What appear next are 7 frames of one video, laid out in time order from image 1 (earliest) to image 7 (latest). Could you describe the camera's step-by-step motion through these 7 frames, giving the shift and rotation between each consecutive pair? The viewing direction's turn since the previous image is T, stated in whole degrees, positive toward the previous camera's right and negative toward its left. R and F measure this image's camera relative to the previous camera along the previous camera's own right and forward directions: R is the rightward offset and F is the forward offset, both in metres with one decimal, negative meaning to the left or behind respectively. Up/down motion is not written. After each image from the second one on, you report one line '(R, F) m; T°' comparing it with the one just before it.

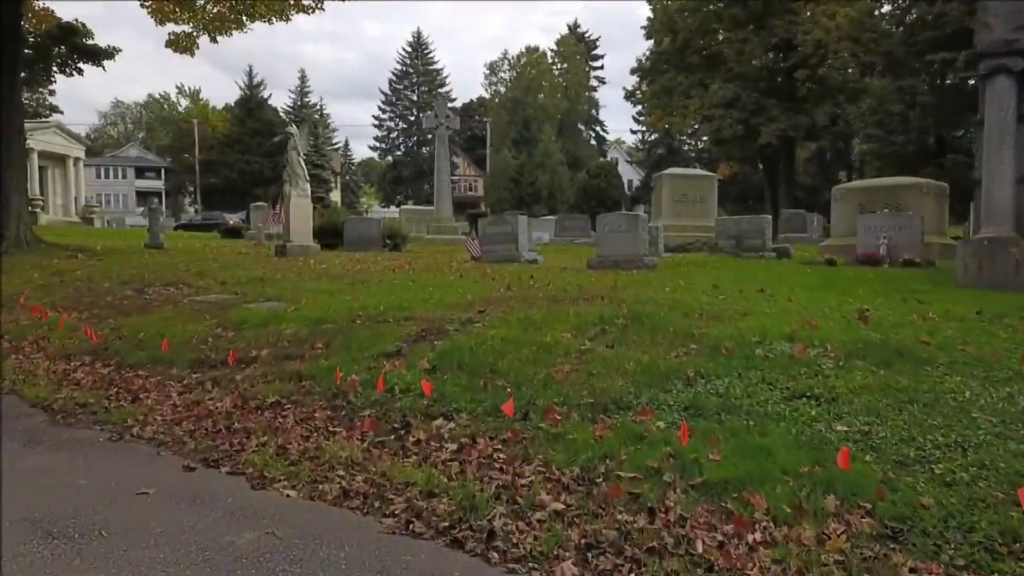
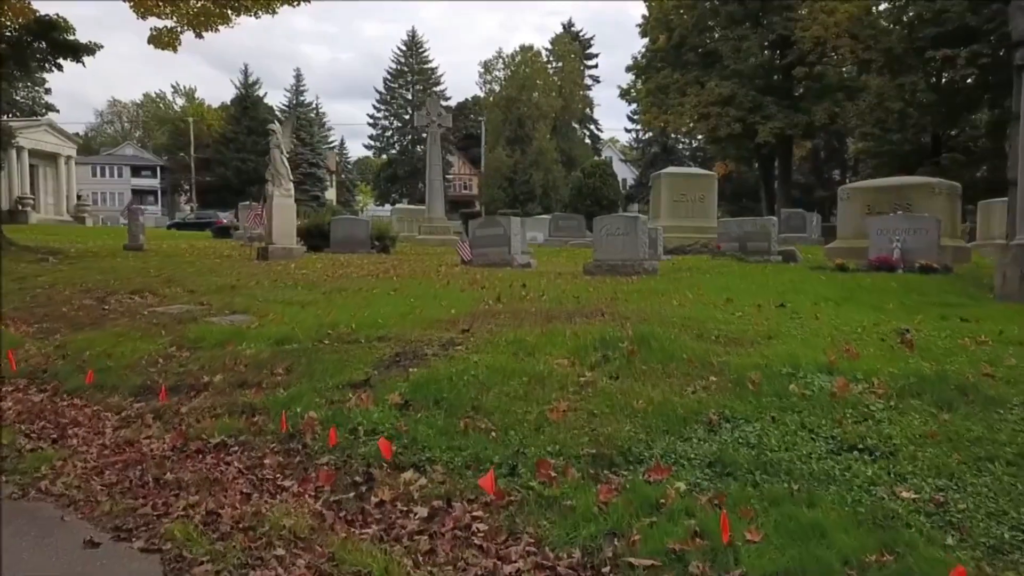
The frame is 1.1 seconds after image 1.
(0.0, +0.8) m; 0°
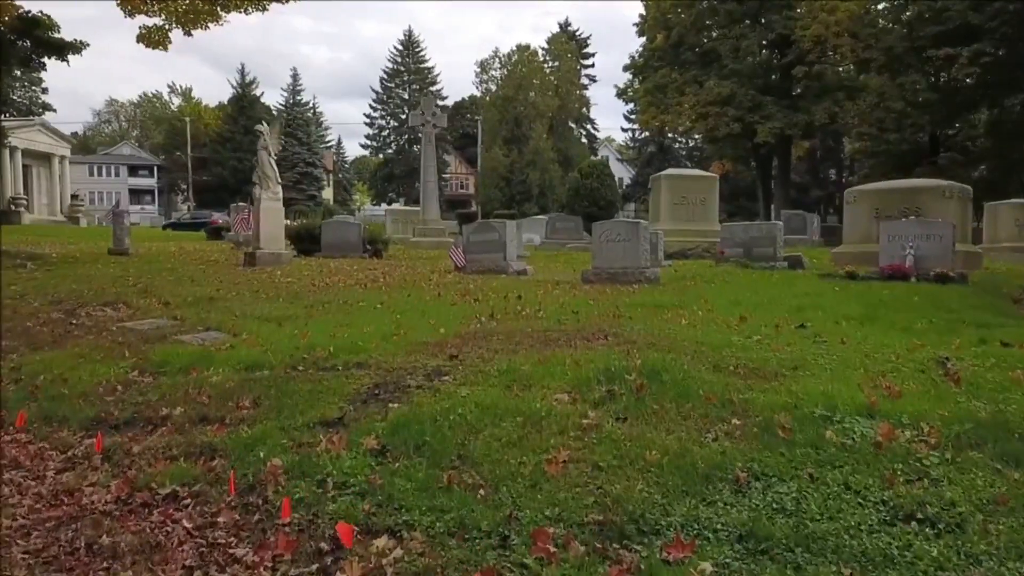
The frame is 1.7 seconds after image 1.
(0.0, +0.6) m; 0°
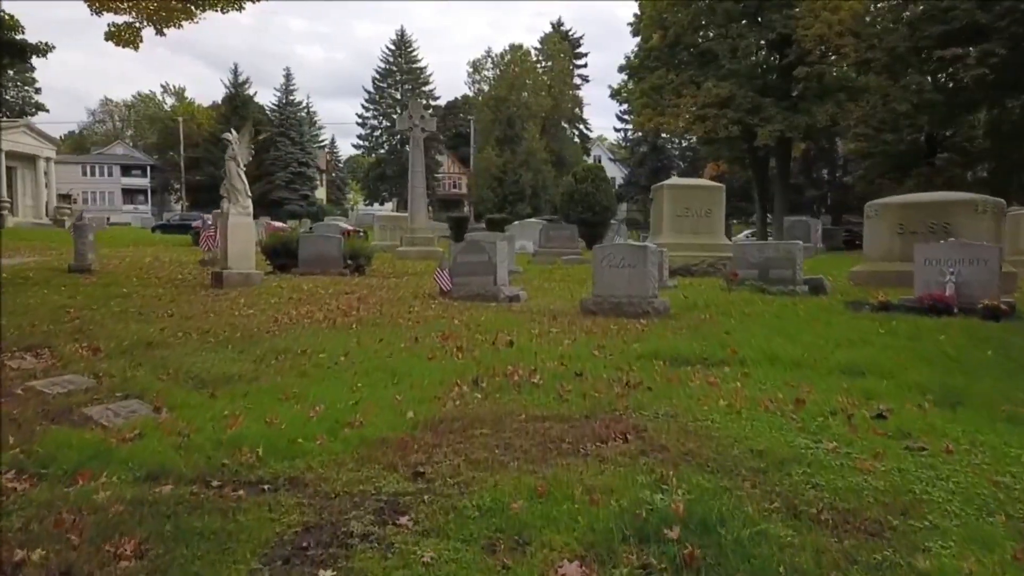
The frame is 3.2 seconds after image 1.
(0.0, +1.4) m; 0°
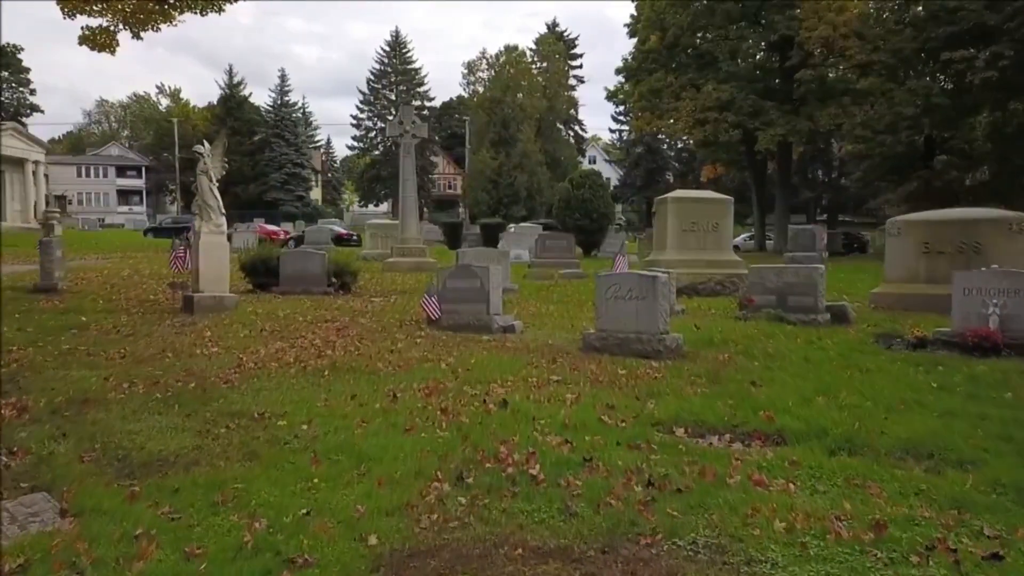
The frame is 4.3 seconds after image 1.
(0.0, +1.1) m; 0°
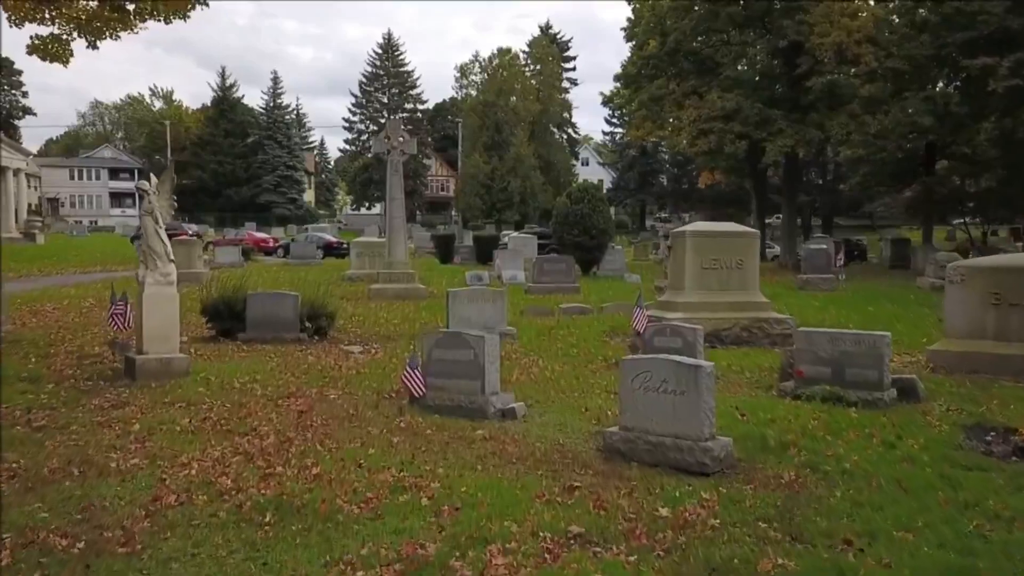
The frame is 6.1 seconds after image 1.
(0.0, +2.1) m; 0°
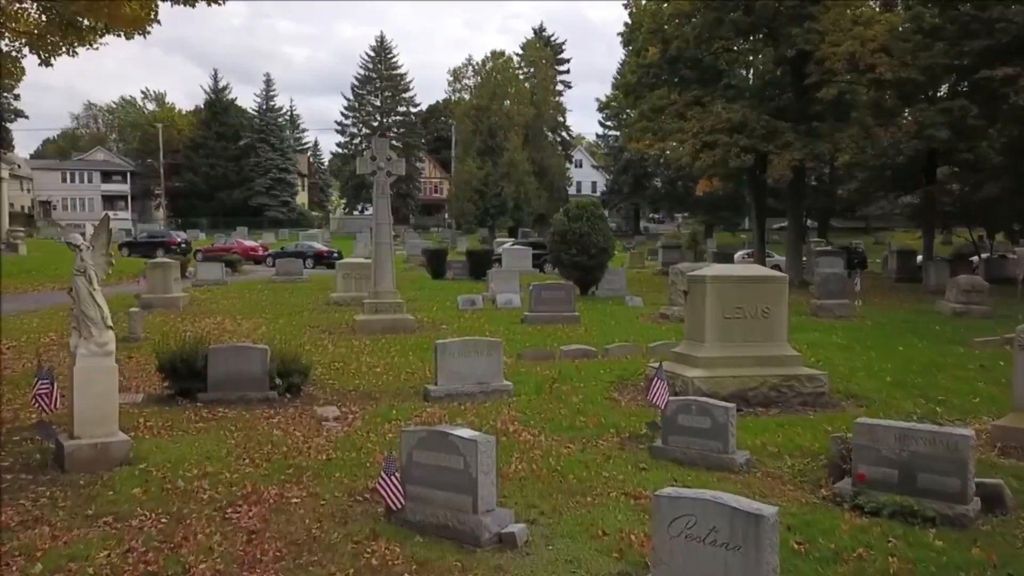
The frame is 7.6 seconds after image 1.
(0.0, +1.8) m; 0°
